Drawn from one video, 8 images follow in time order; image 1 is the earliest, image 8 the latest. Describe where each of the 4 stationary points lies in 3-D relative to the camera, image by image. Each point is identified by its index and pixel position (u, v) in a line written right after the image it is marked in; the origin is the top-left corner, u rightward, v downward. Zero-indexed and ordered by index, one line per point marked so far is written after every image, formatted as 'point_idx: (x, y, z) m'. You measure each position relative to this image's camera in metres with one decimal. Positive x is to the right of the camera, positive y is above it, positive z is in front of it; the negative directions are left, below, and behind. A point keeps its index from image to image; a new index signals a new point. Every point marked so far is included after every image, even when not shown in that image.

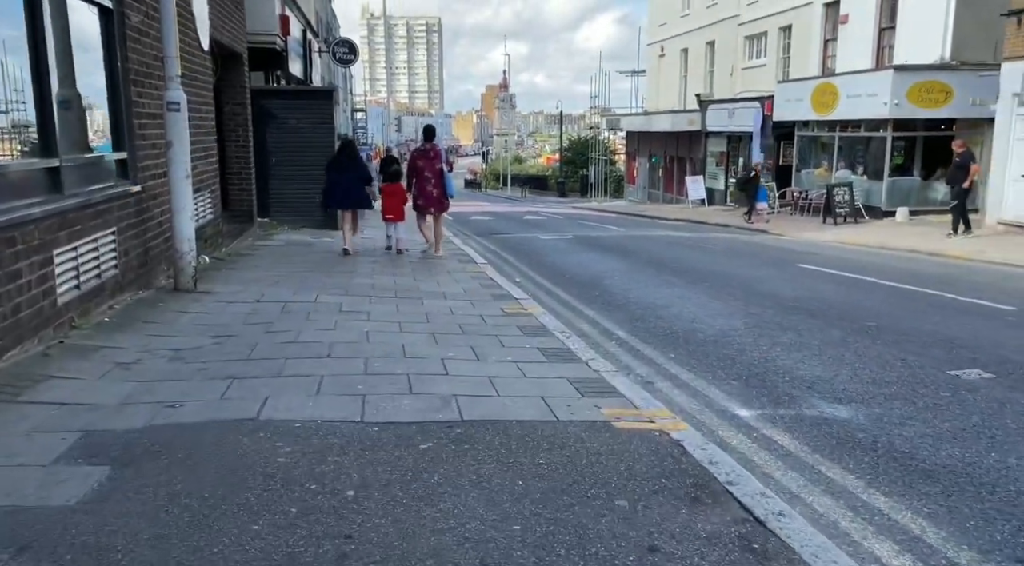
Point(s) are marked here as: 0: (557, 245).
0: (+0.9, +0.8, +18.3) m
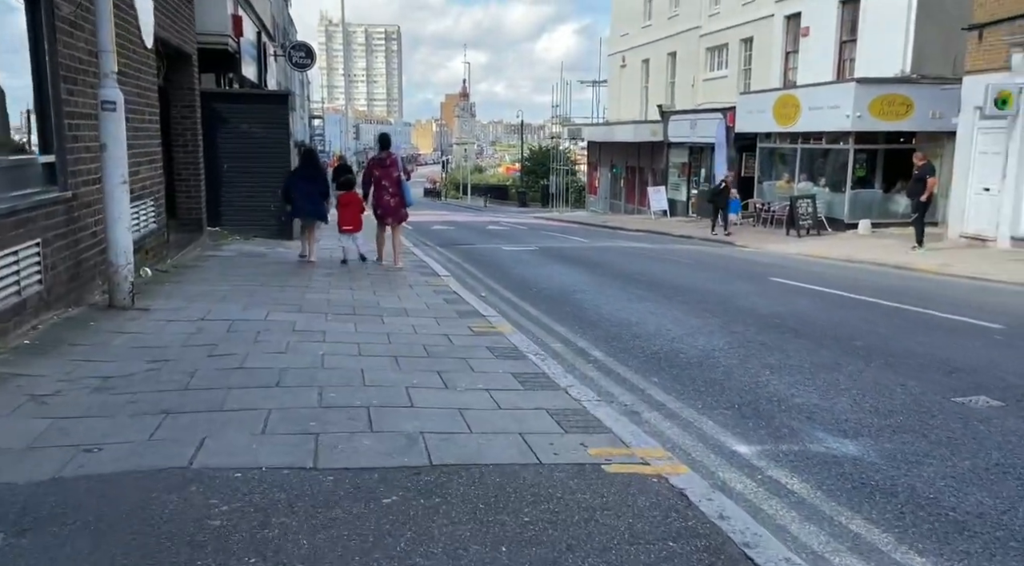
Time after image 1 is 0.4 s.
0: (+0.2, +0.5, +17.7) m
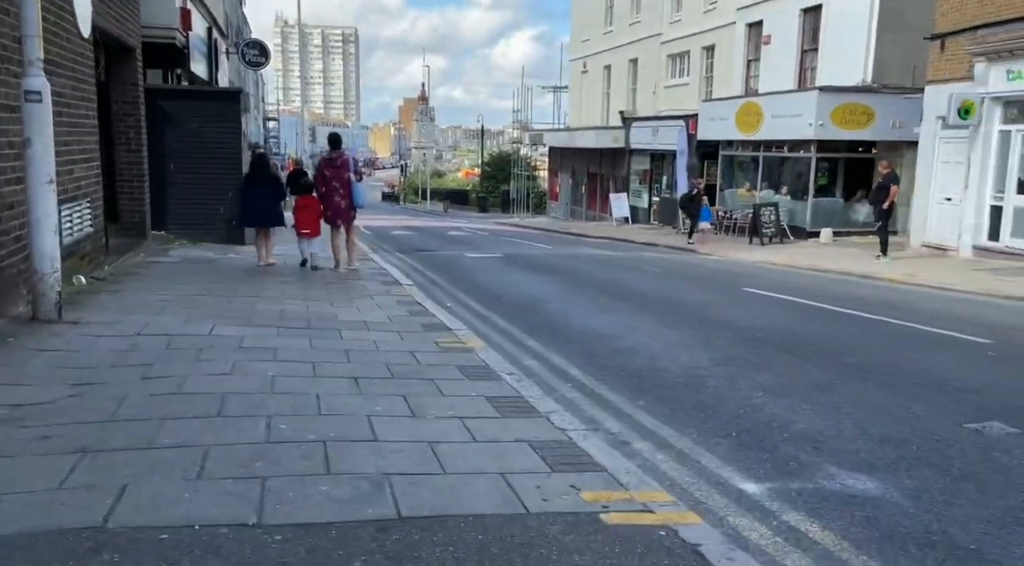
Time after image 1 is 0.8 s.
0: (-0.5, +0.4, +17.1) m
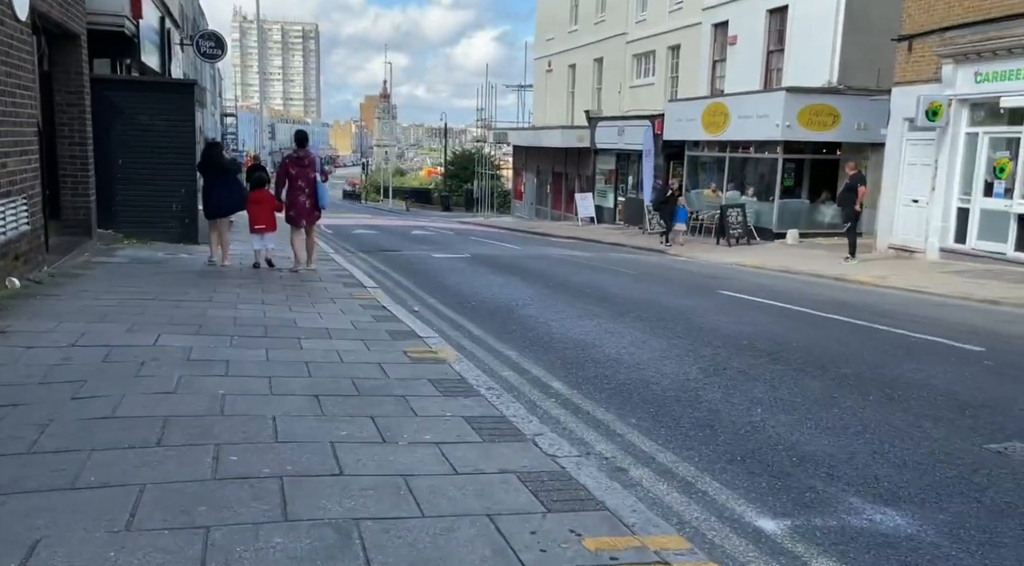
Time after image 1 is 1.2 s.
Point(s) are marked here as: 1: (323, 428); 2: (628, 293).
0: (-1.1, +0.3, +16.5) m
1: (-0.9, -0.7, +4.5) m
2: (+1.6, -0.1, +12.1) m
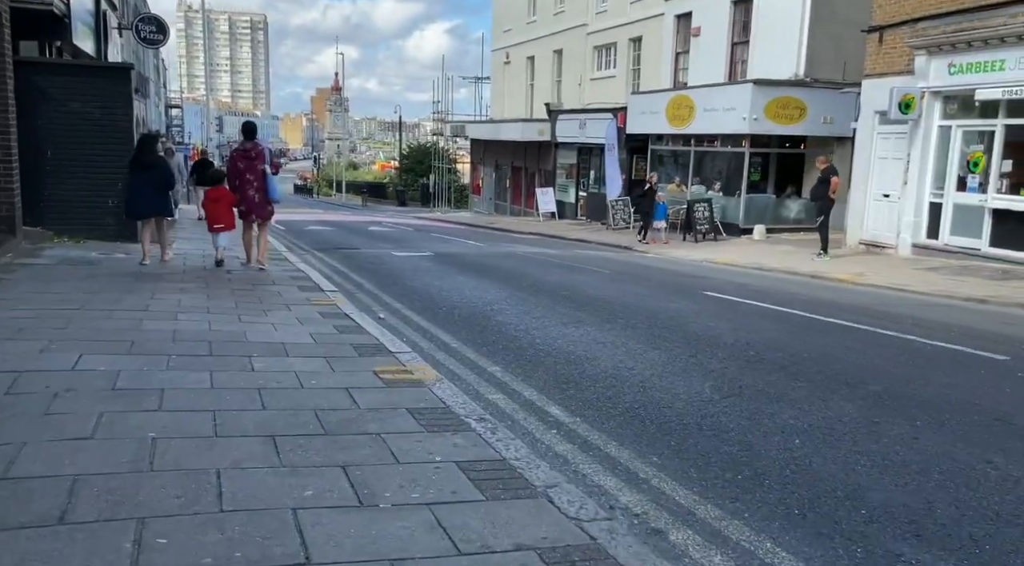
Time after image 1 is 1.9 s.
0: (-1.7, +0.3, +15.6) m
1: (-0.9, -0.8, +3.6) m
2: (+1.2, -0.1, +11.3) m
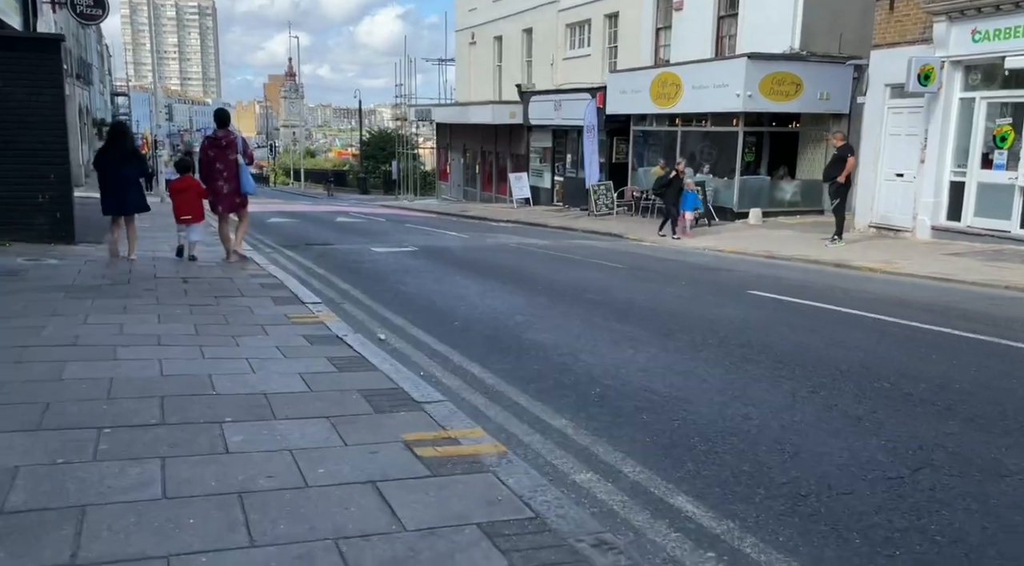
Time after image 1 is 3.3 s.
0: (-1.7, +0.3, +13.6) m
1: (-0.4, -1.0, +1.7) m
2: (+1.4, -0.2, +9.5) m
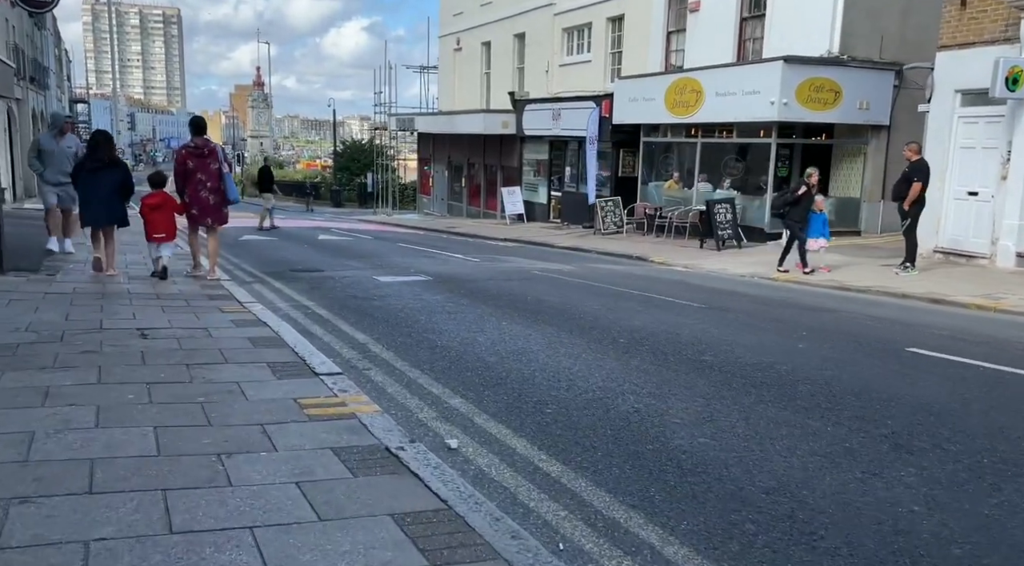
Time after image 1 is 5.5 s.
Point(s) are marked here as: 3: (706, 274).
0: (-1.2, -0.2, +11.0) m
1: (+0.6, -1.3, -0.9) m
2: (+2.0, -0.6, +6.9) m
3: (+3.8, +0.2, +16.7) m
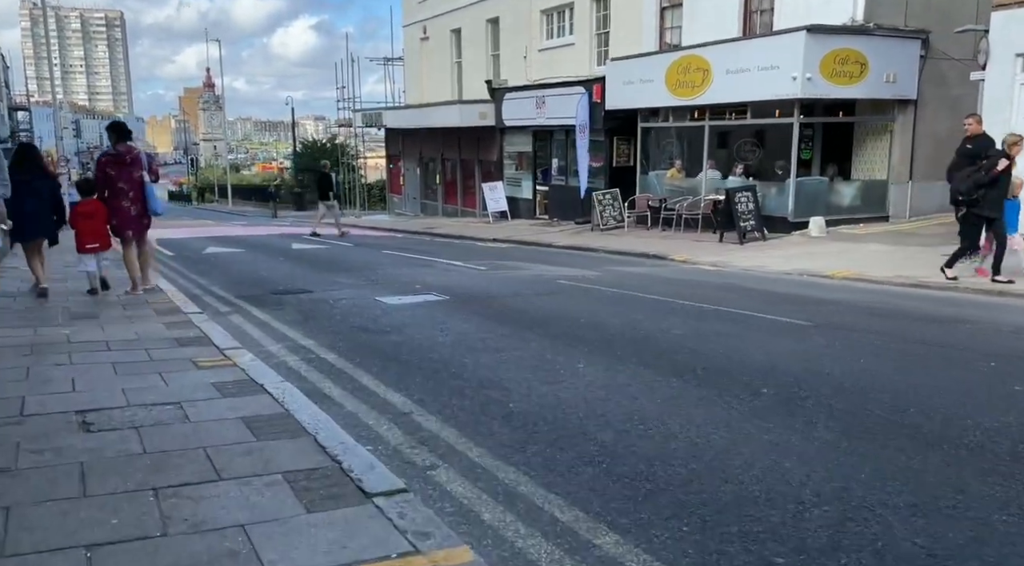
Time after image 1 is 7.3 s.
0: (-0.7, -0.4, +8.7) m
1: (+1.6, -1.5, -3.1) m
2: (+2.7, -0.7, +4.8) m
3: (+4.0, +0.2, +14.6) m
